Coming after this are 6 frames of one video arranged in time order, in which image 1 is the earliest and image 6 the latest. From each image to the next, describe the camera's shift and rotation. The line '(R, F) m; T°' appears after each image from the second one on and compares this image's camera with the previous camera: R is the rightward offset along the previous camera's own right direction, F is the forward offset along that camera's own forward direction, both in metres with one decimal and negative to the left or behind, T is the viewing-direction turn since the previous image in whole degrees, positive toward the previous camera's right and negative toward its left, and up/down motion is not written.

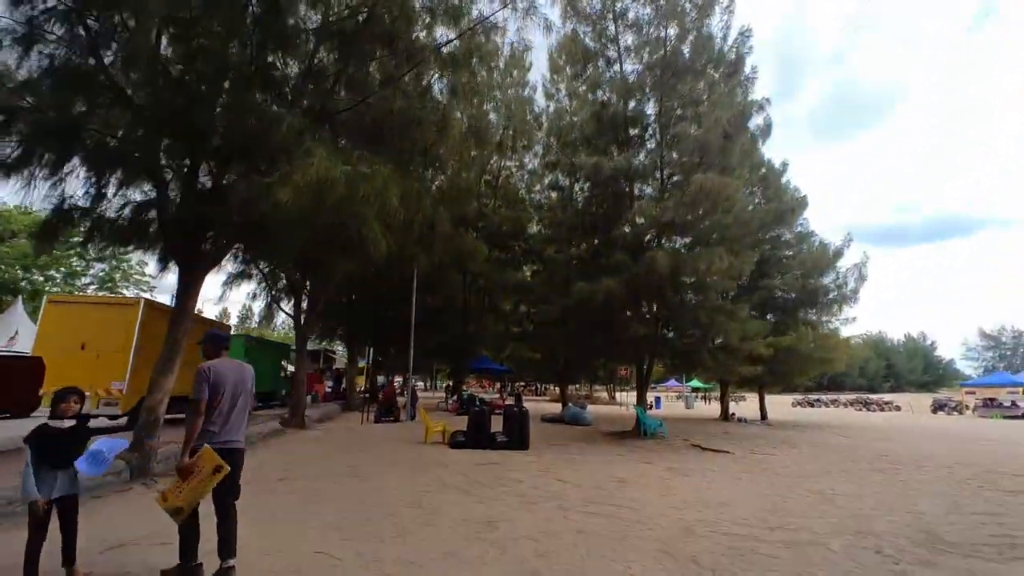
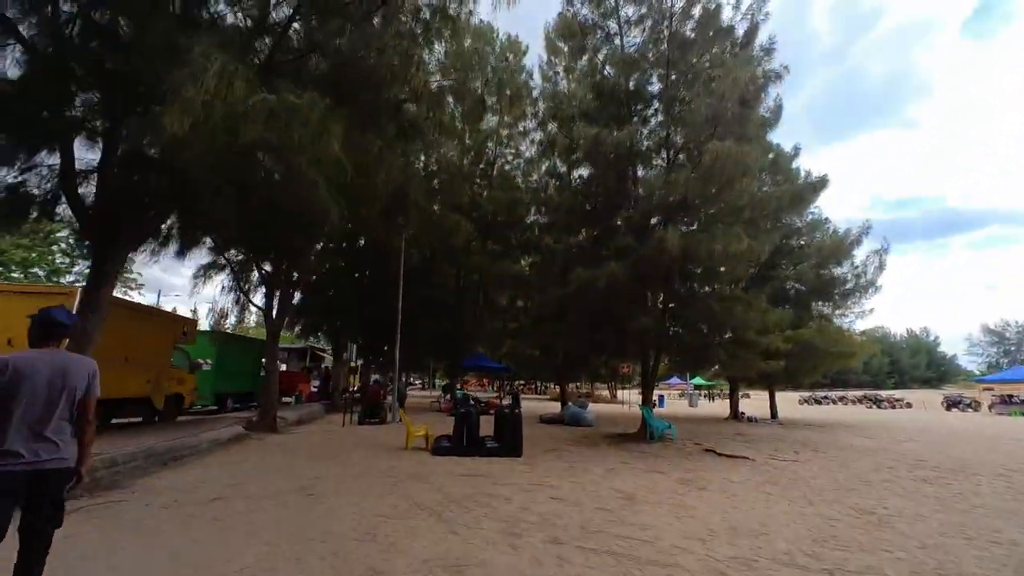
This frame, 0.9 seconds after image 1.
(+0.3, +1.6) m; 0°
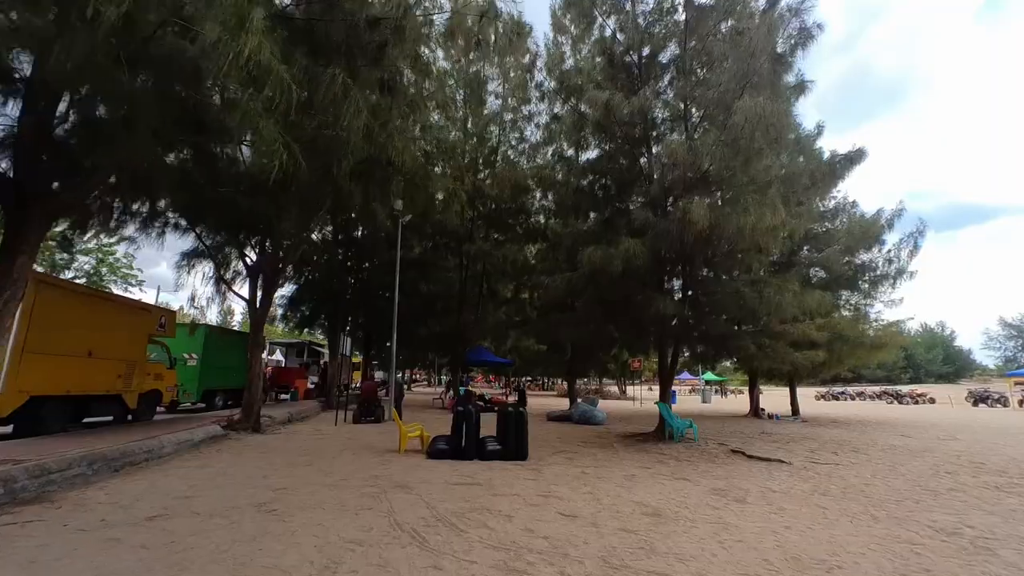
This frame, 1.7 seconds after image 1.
(+0.1, +1.4) m; -1°
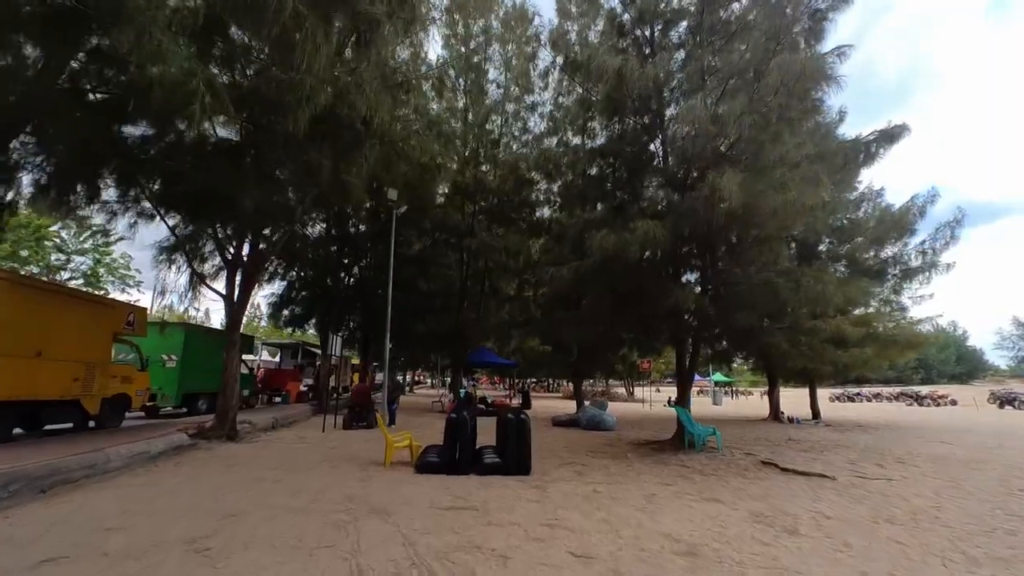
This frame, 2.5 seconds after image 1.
(+0.1, +1.3) m; -1°
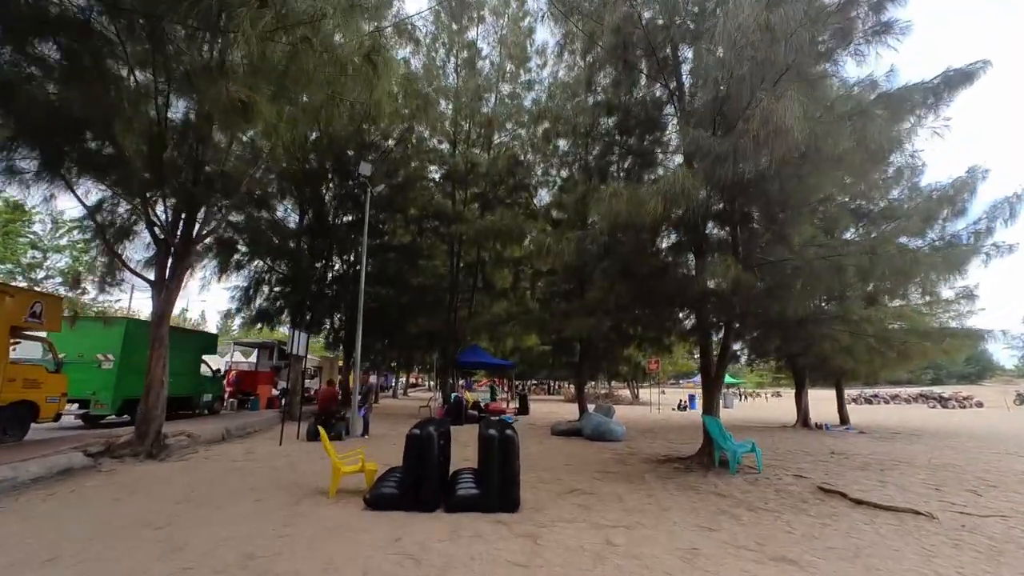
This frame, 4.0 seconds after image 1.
(+0.3, +2.3) m; 0°
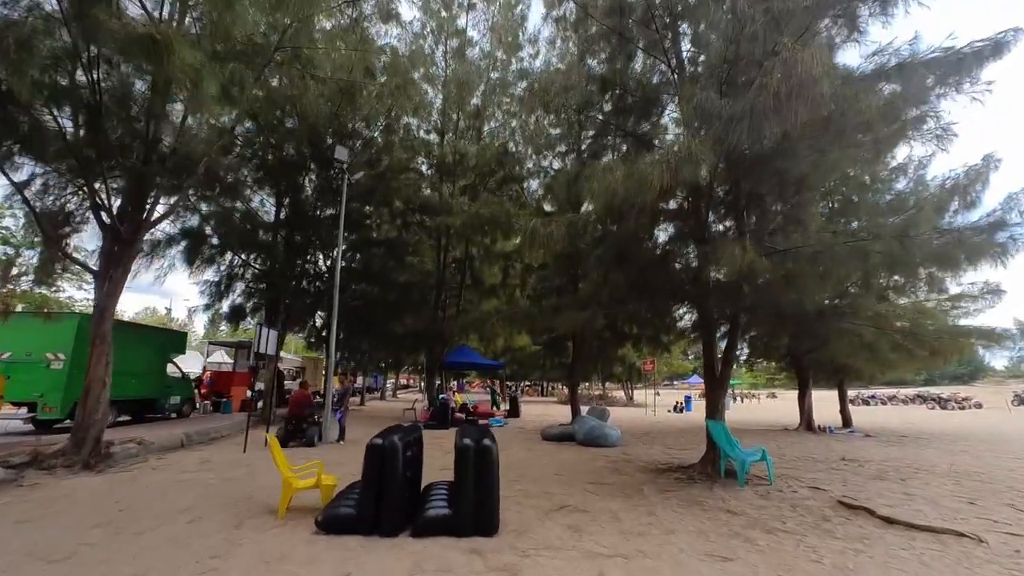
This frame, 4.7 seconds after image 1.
(+0.2, +1.0) m; +1°
